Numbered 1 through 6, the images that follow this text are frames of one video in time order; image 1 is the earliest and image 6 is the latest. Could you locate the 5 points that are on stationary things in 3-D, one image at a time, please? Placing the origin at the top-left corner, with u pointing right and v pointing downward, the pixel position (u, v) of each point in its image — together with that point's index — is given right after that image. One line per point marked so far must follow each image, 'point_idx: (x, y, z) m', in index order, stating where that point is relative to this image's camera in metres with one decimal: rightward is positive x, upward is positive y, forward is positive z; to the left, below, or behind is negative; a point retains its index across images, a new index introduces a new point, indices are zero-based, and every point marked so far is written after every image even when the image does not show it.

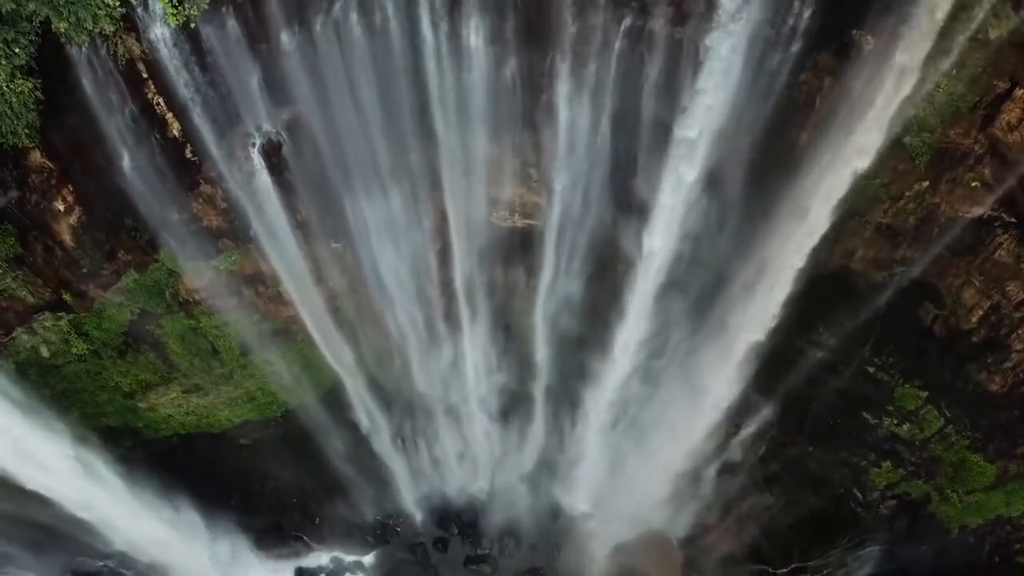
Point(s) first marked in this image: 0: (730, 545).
0: (+3.5, -4.3, +11.9) m
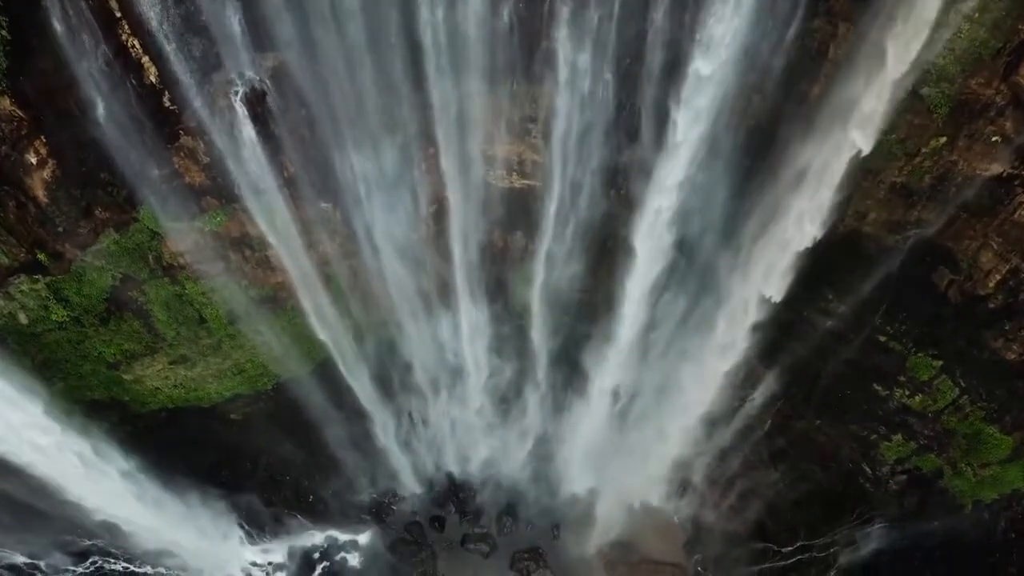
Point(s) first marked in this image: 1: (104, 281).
0: (+3.4, -3.8, +11.6) m
1: (-4.8, +0.1, +8.6) m
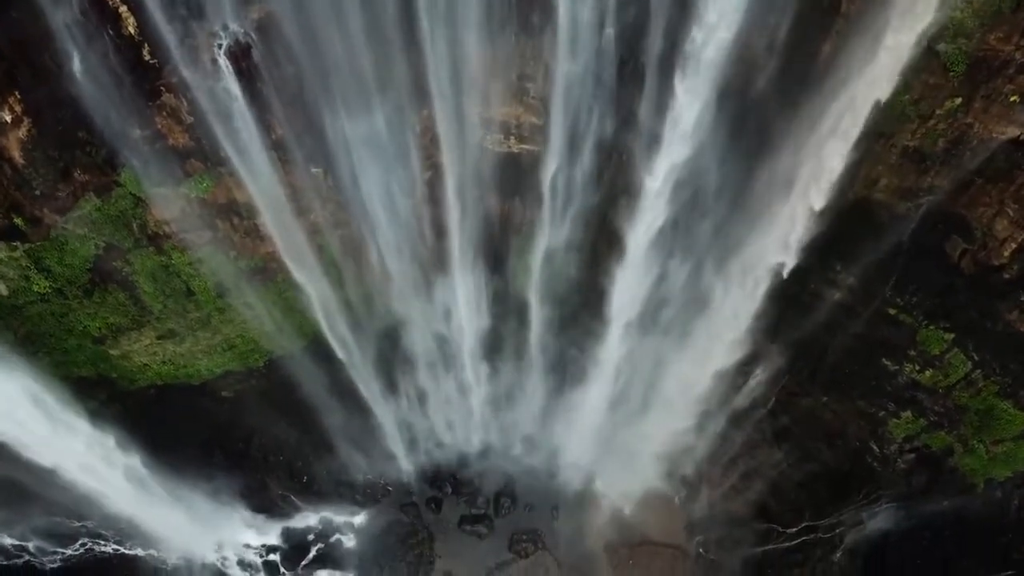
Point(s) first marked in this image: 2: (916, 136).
0: (+3.4, -3.4, +11.4) m
1: (-4.9, +0.4, +8.3) m
2: (+4.4, +1.6, +7.9) m
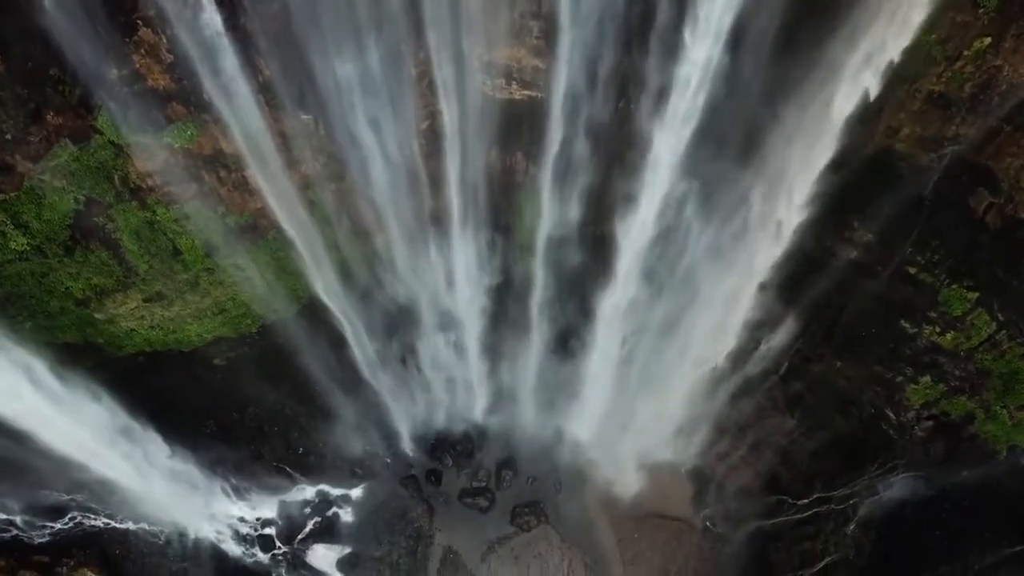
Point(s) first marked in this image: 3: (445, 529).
0: (+3.4, -2.9, +11.0) m
1: (-4.8, +0.9, +7.9) m
2: (+4.4, +2.1, +7.4) m
3: (-1.0, -3.6, +10.8) m
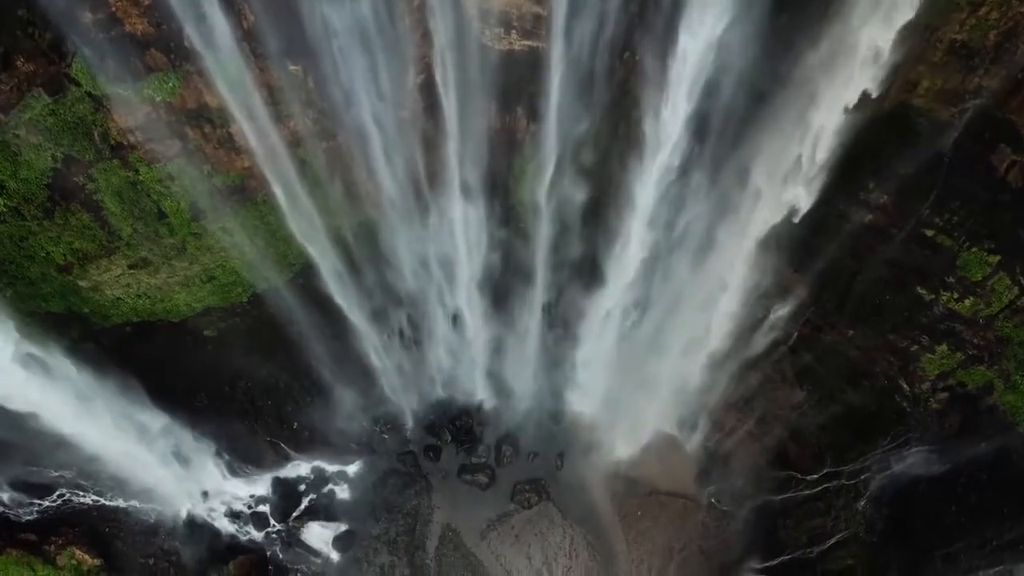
0: (+3.5, -2.4, +10.7) m
1: (-4.9, +1.3, +7.5) m
2: (+4.4, +2.5, +7.0) m
3: (-1.0, -3.1, +10.5) m
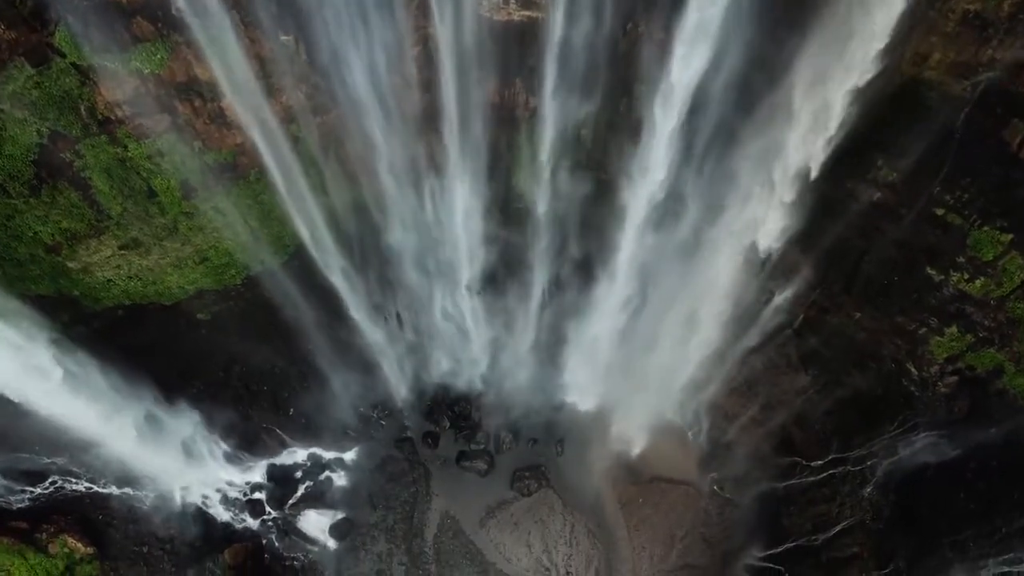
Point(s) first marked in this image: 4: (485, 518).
0: (+3.5, -2.2, +10.5) m
1: (-4.9, +1.5, +7.3) m
2: (+4.4, +2.7, +6.8) m
3: (-1.0, -2.9, +10.3) m
4: (-0.4, -3.2, +10.1) m
